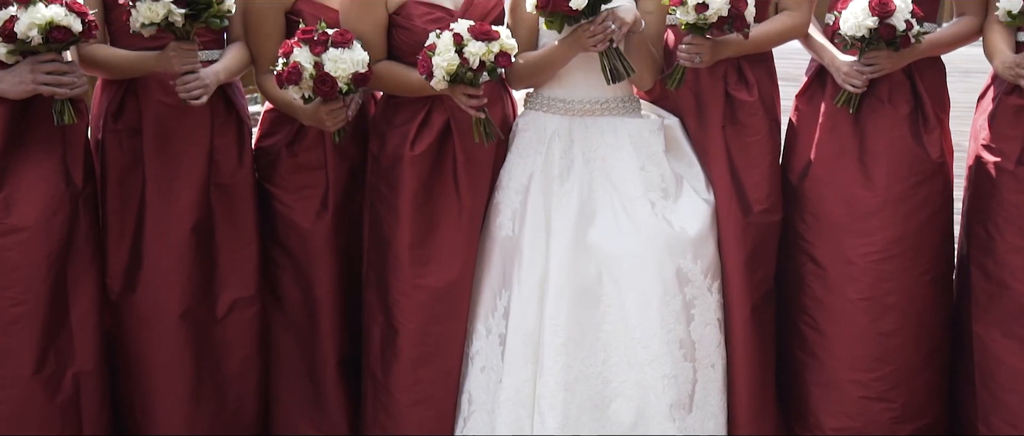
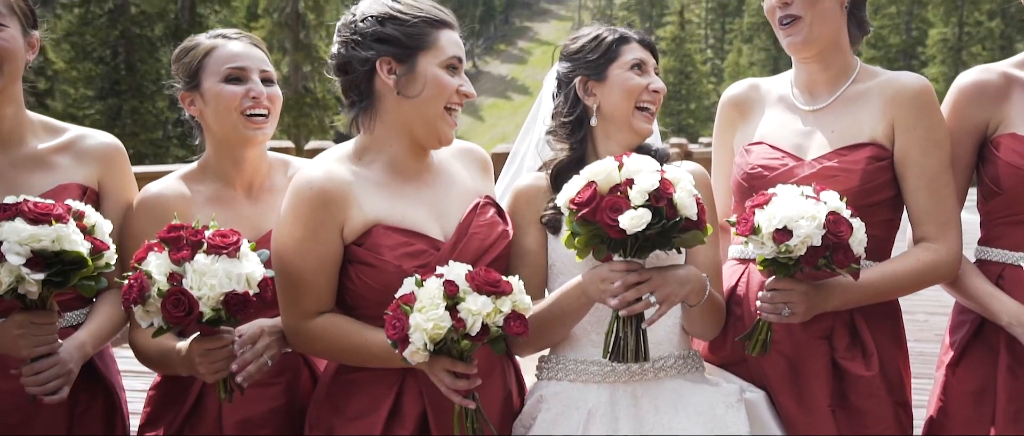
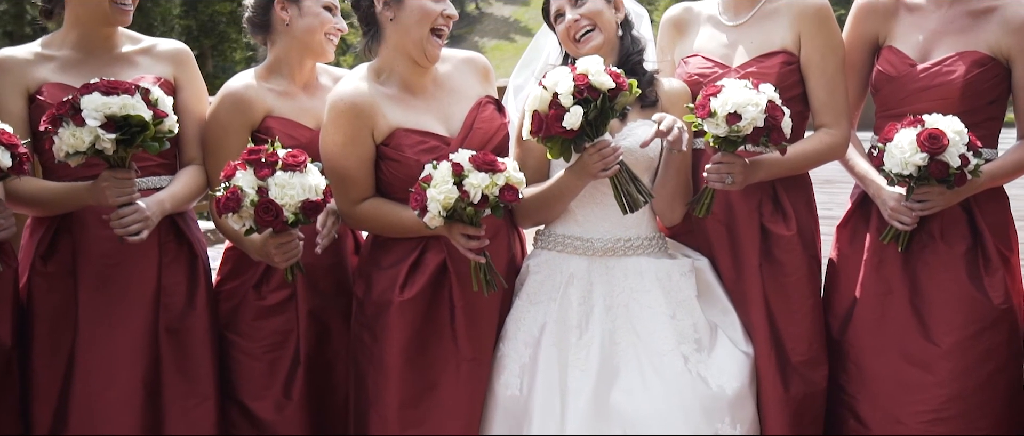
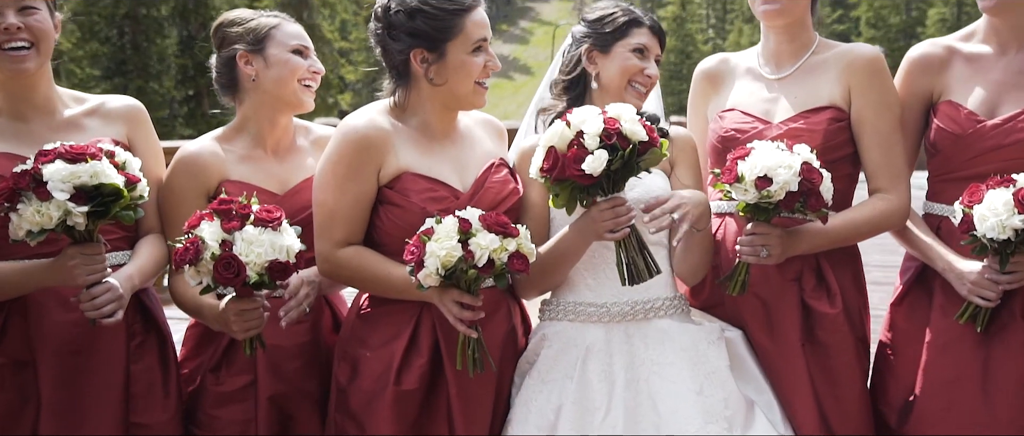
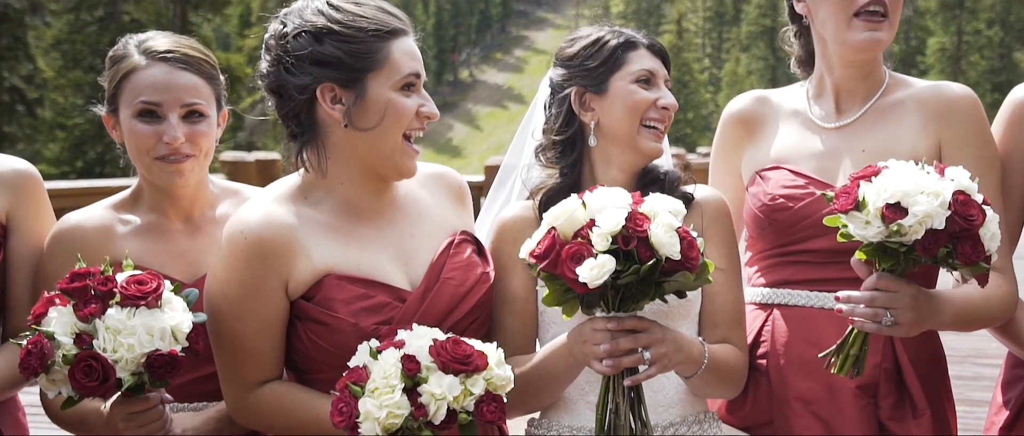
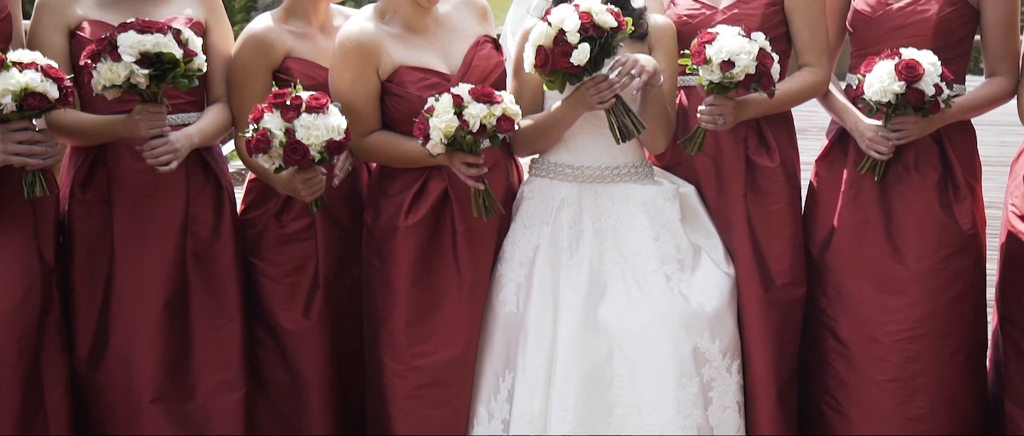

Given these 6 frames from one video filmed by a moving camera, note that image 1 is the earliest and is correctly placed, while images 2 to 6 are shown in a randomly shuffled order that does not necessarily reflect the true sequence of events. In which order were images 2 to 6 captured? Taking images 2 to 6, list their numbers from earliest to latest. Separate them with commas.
6, 3, 4, 2, 5
